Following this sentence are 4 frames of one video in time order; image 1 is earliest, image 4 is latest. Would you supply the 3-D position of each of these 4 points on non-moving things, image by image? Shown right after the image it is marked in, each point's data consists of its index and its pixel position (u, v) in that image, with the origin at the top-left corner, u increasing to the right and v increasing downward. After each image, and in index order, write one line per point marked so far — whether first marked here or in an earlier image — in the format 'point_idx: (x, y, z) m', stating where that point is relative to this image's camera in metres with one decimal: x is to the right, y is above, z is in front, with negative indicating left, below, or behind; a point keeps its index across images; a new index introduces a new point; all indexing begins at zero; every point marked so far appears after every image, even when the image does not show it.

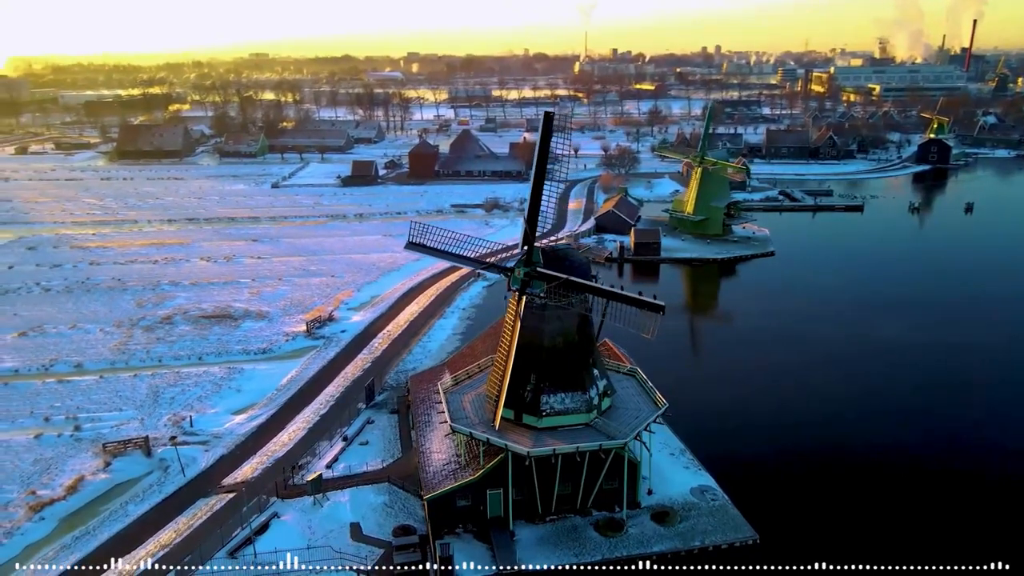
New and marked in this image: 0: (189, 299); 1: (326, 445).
0: (-9.4, -0.3, +19.7) m
1: (-2.8, -2.3, +10.0) m
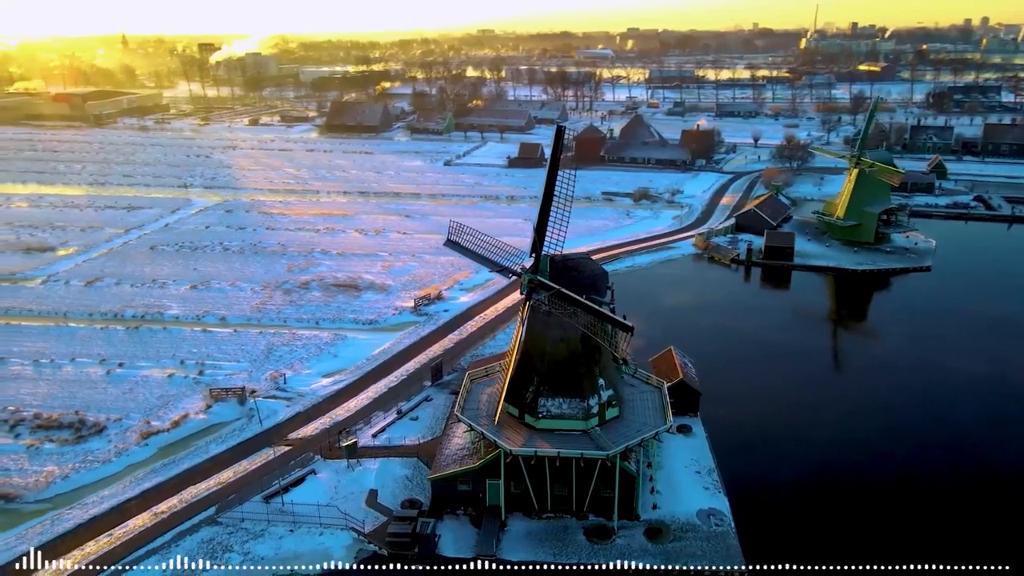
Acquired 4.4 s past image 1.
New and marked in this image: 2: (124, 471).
0: (-6.0, +0.7, +21.8) m
1: (-2.1, -2.1, +10.9) m
2: (-5.7, -2.6, +9.8) m
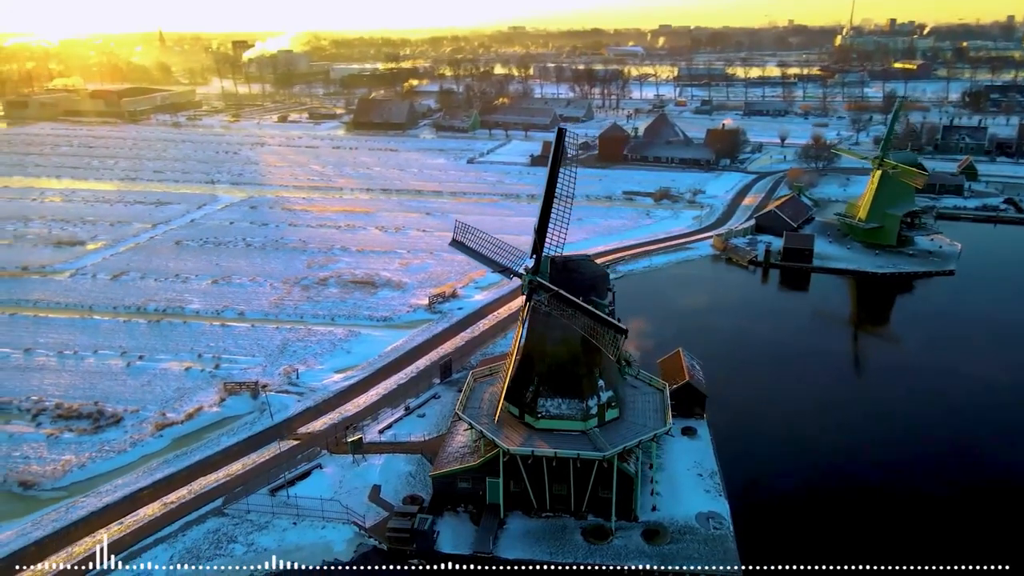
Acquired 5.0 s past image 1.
0: (-5.5, +0.8, +22.1) m
1: (-2.0, -2.0, +11.0) m
2: (-5.6, -2.6, +10.0) m
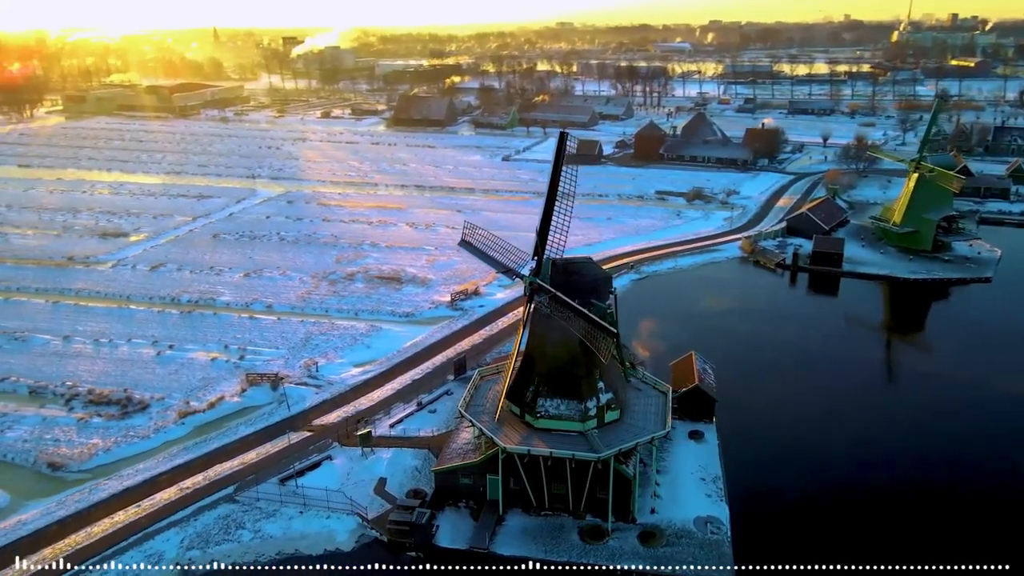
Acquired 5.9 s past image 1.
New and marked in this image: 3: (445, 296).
0: (-4.6, +0.9, +22.5) m
1: (-1.9, -2.0, +11.3) m
2: (-5.5, -2.5, +10.5) m
3: (-1.9, -0.2, +18.7) m
